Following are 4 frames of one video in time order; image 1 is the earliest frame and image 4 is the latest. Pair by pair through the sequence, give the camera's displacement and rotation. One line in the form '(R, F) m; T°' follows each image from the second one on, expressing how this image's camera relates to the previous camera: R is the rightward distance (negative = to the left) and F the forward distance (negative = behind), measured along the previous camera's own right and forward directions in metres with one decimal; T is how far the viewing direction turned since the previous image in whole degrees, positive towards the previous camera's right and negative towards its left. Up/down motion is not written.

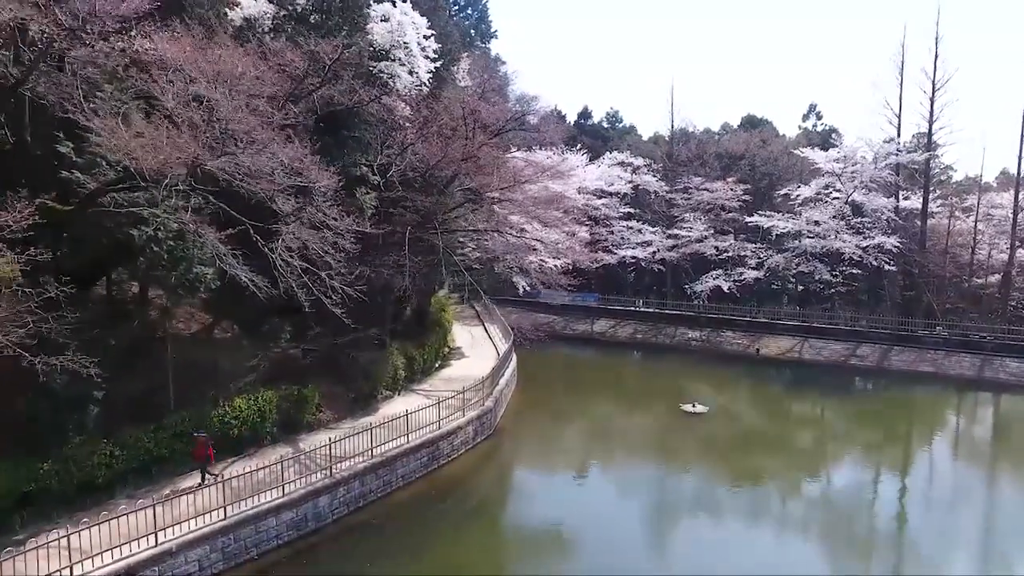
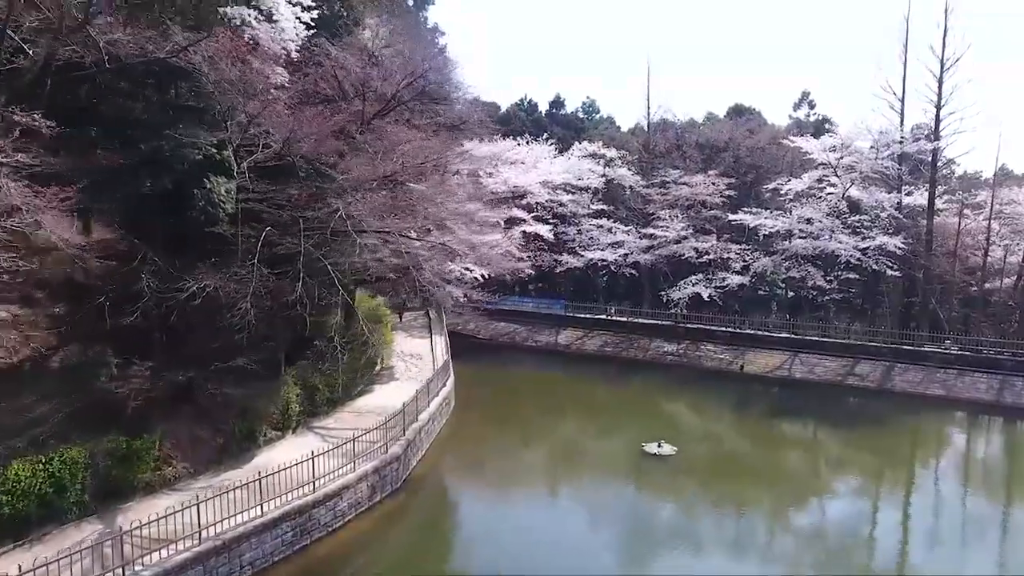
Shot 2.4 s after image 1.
(+1.3, +2.7) m; +1°
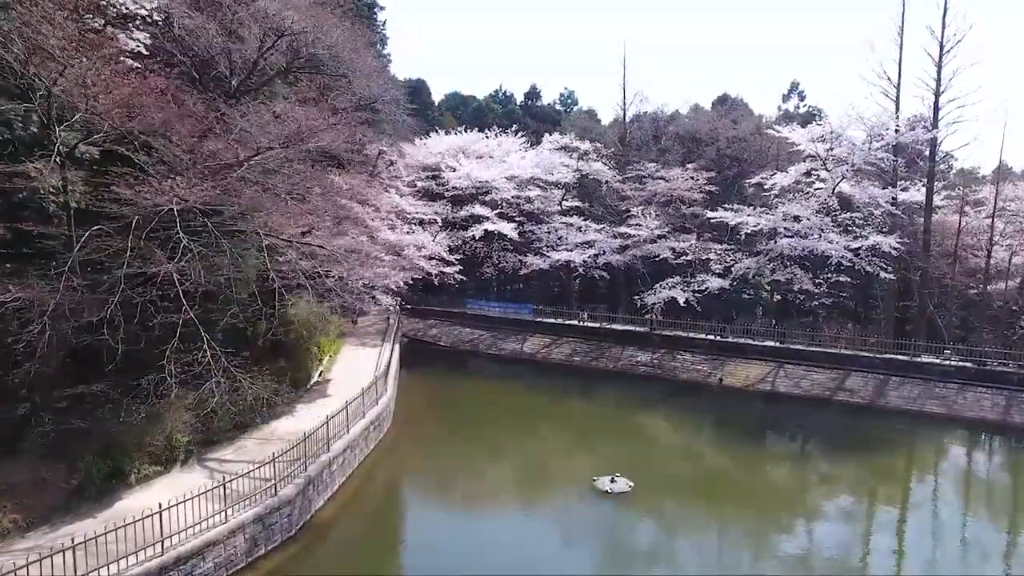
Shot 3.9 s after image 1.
(+1.1, +1.7) m; 0°
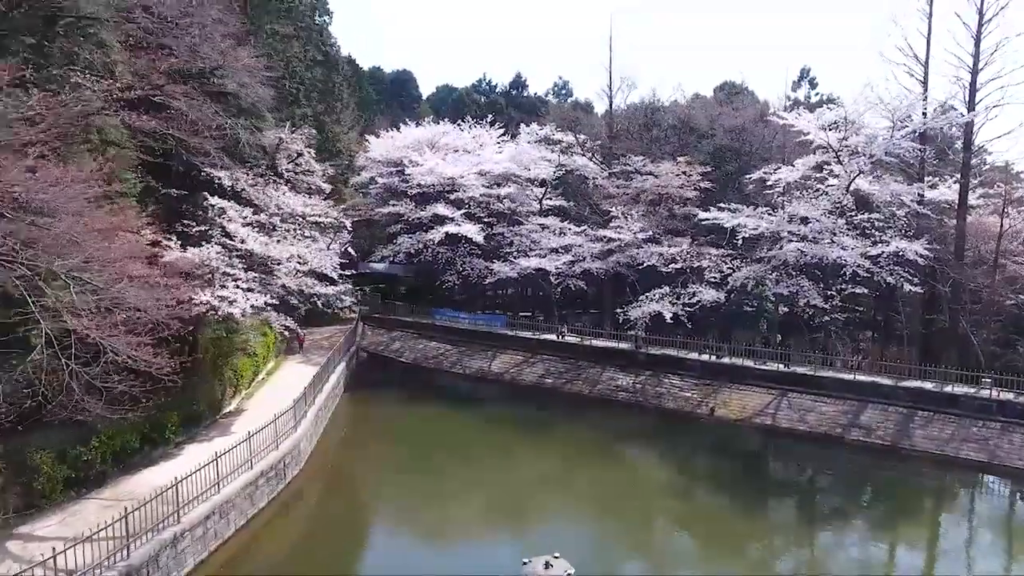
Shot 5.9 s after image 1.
(+1.4, +2.4) m; -2°
